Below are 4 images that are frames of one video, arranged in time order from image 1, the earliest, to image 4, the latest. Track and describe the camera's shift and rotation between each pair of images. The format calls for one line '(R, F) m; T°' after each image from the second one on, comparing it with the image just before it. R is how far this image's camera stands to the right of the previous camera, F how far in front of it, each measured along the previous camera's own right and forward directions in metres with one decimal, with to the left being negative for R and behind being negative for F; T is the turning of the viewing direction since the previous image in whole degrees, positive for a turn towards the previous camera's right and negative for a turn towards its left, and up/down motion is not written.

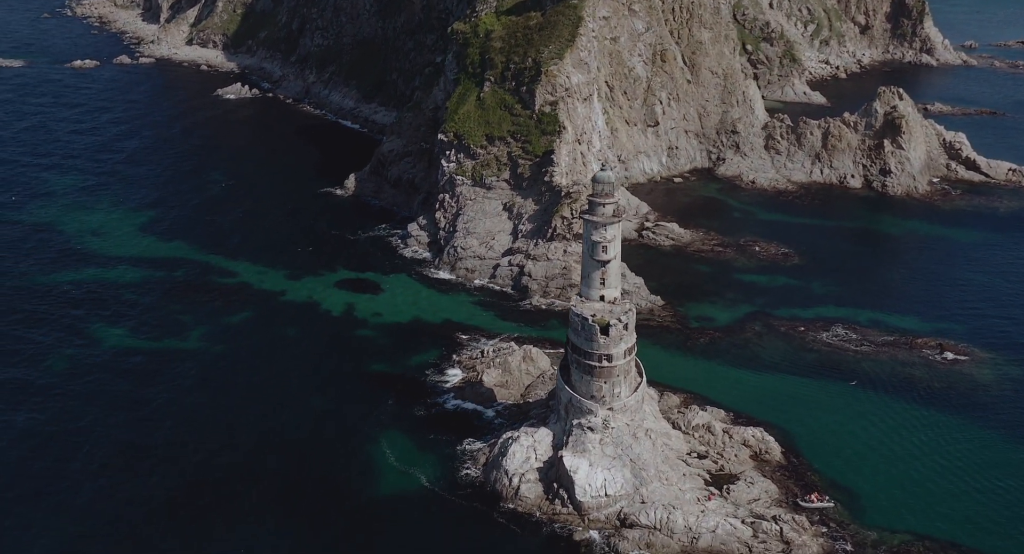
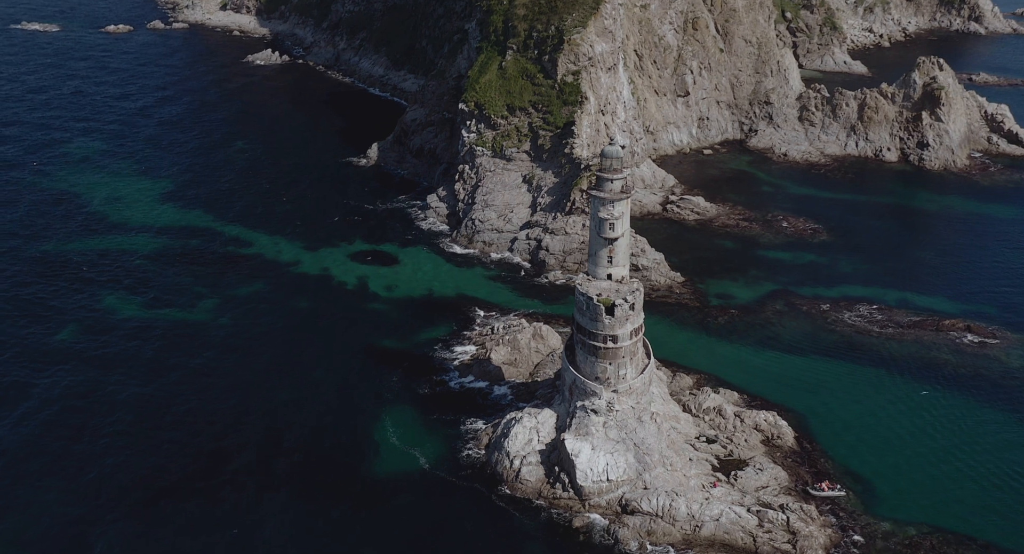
(+1.3, +1.1) m; -2°
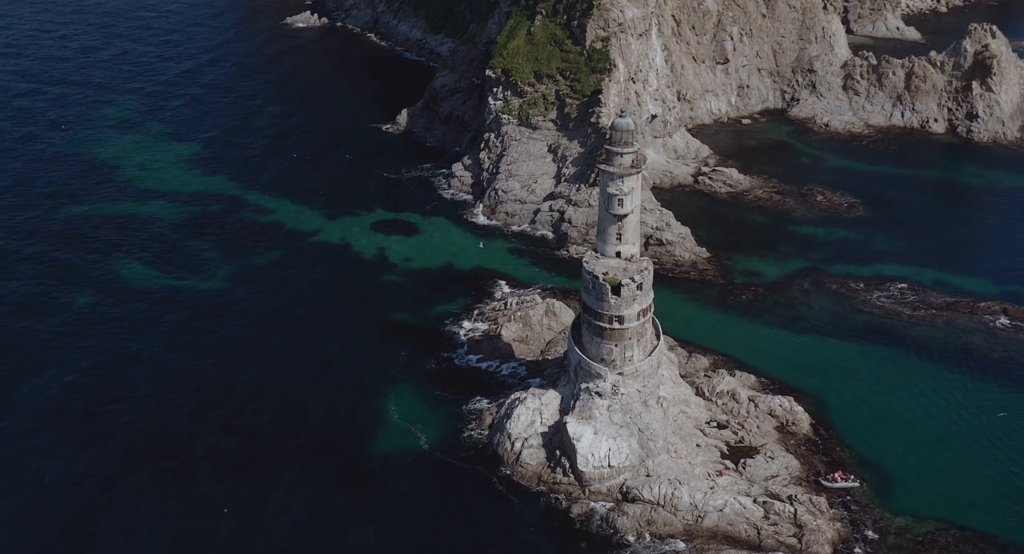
(+1.6, +1.2) m; -3°
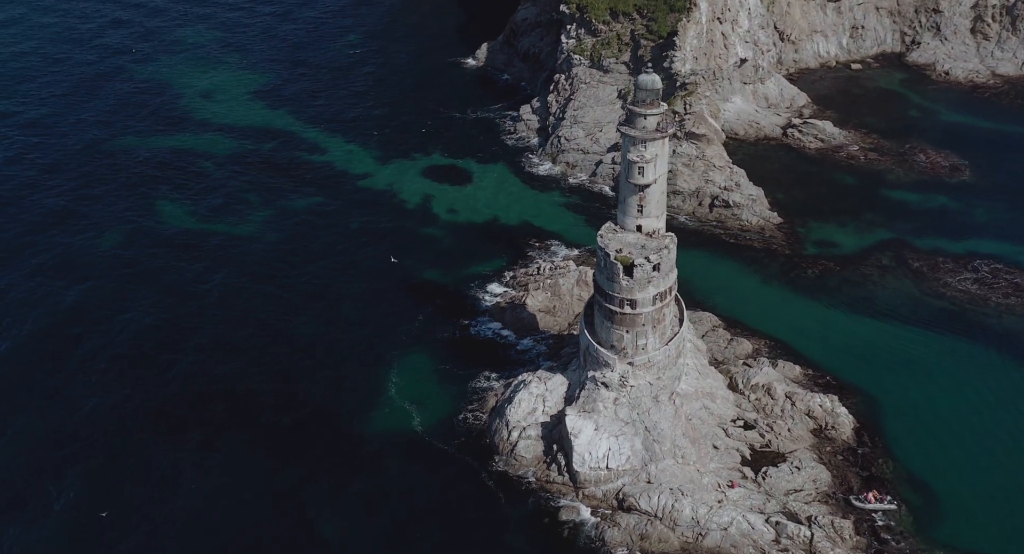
(+3.9, +3.7) m; -7°
